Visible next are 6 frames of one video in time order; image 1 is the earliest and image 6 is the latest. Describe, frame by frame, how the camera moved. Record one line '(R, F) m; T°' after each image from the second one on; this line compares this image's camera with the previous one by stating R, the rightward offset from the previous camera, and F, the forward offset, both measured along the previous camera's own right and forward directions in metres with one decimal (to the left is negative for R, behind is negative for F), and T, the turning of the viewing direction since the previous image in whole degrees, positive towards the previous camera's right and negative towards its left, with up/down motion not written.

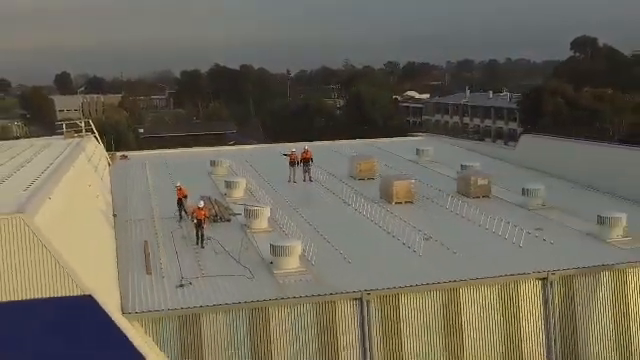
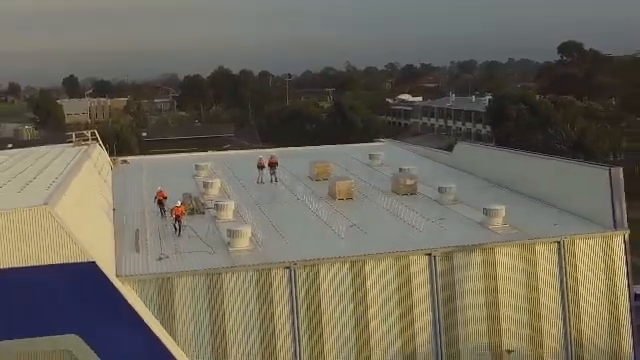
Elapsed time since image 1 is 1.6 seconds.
(+1.1, -3.0) m; -1°
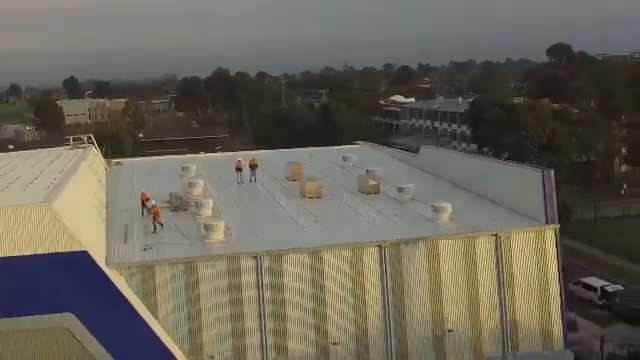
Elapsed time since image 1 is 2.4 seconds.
(+0.7, -1.7) m; 0°
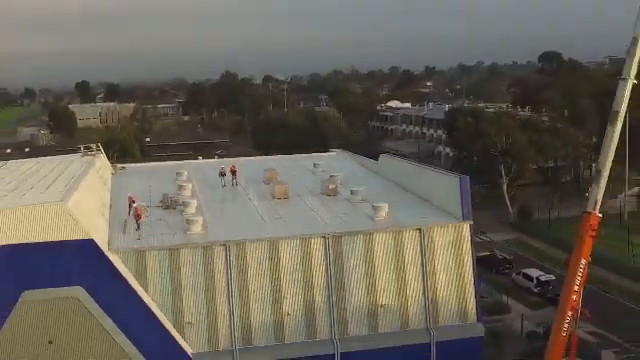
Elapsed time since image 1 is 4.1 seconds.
(+1.3, -3.5) m; -1°
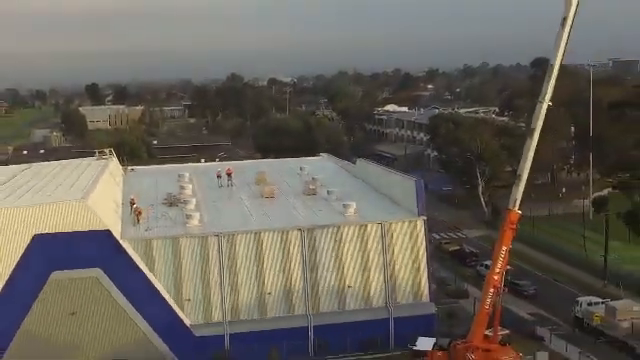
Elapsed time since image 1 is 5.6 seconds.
(+0.9, -3.4) m; -1°
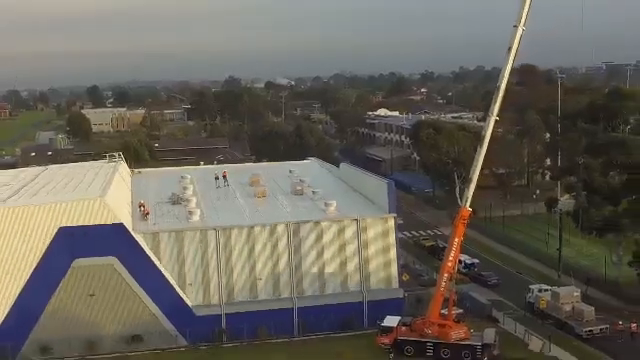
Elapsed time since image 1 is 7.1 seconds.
(+0.5, -3.3) m; 0°
